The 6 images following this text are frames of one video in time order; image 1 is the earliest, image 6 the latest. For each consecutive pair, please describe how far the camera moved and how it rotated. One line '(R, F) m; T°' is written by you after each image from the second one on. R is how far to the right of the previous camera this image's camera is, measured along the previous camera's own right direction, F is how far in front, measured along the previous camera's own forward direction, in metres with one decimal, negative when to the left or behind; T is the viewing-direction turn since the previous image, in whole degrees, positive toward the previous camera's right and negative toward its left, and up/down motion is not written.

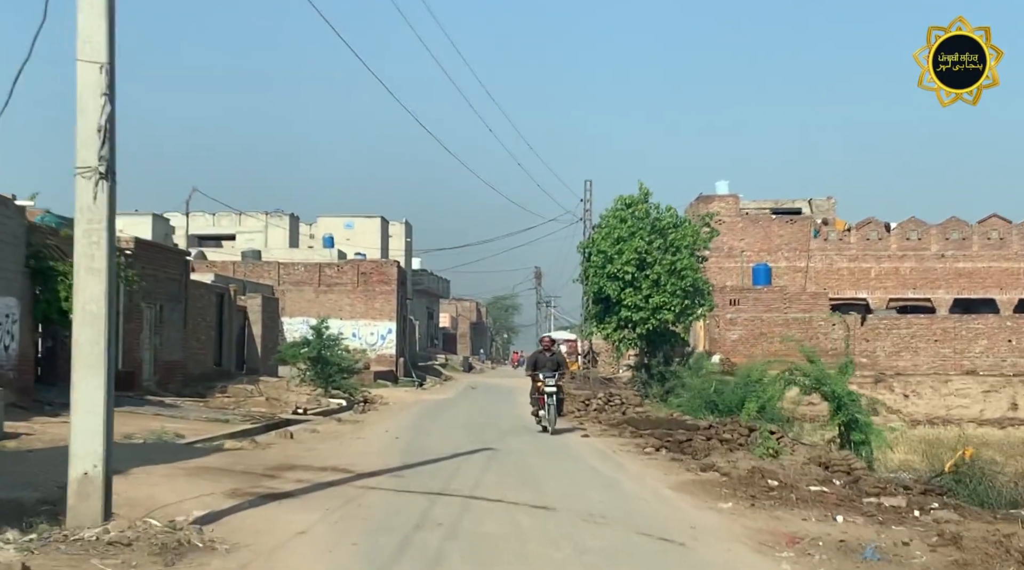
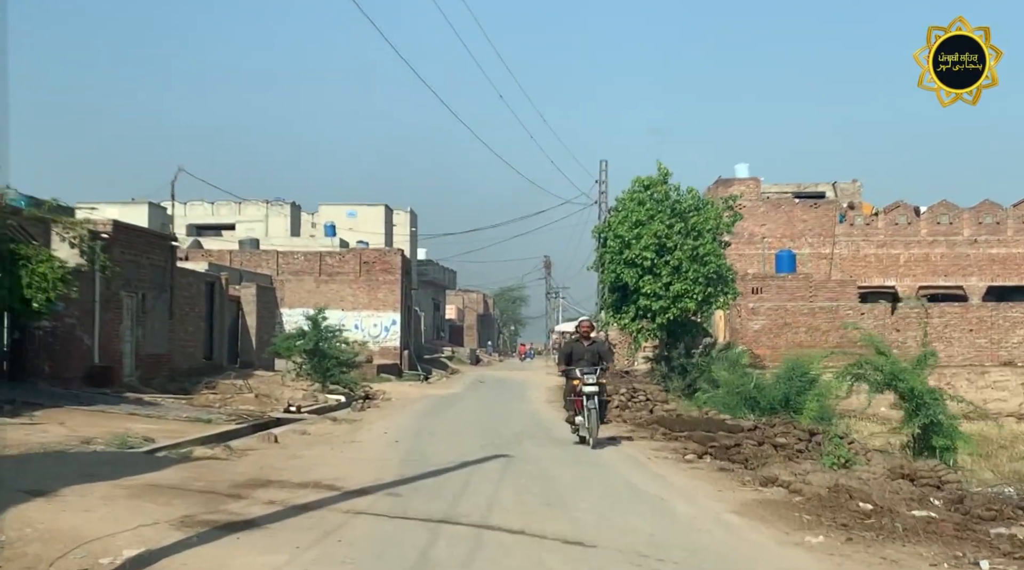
(-0.1, +2.1) m; 0°
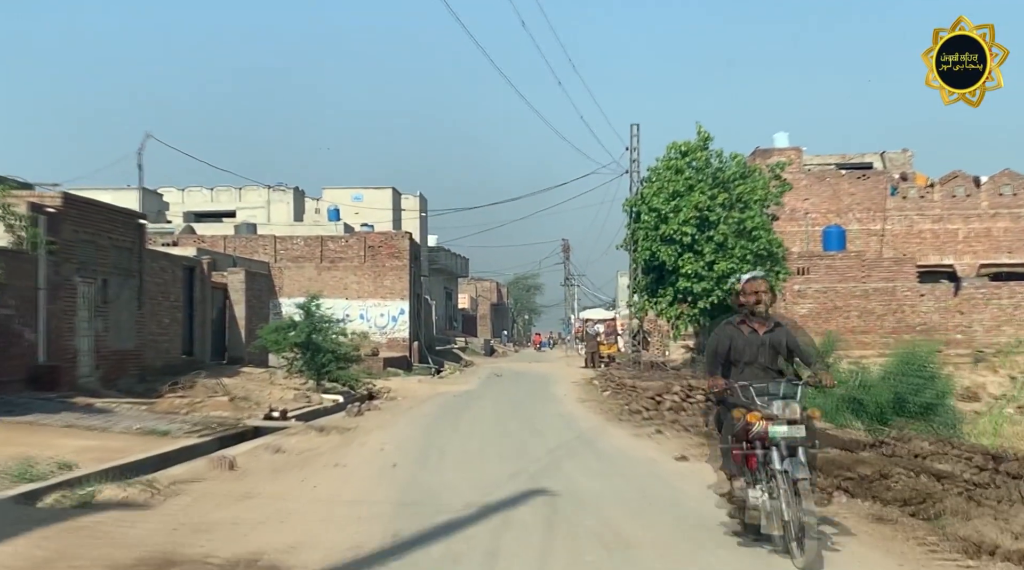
(-0.2, +3.8) m; -1°
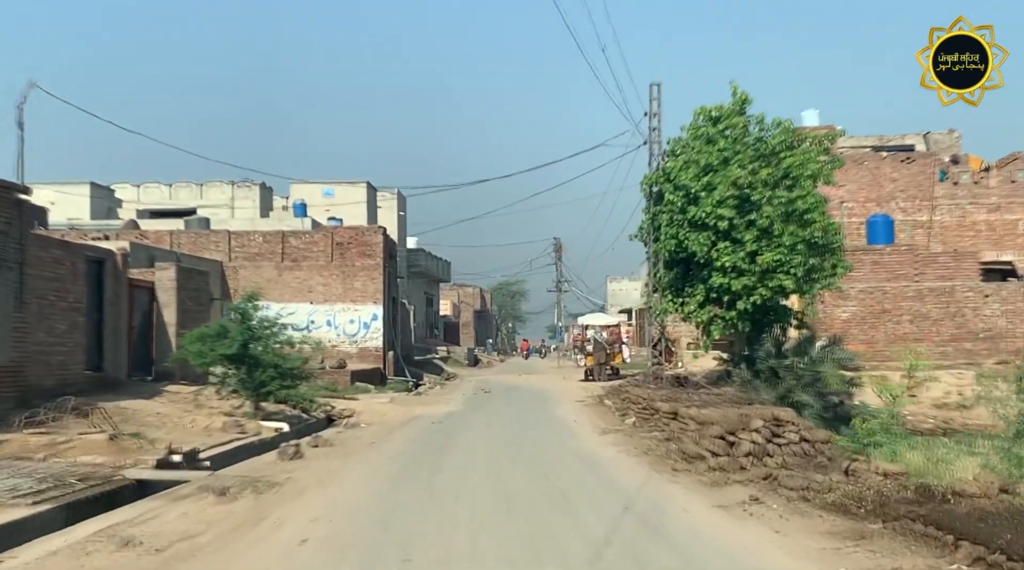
(-0.2, +5.5) m; +1°
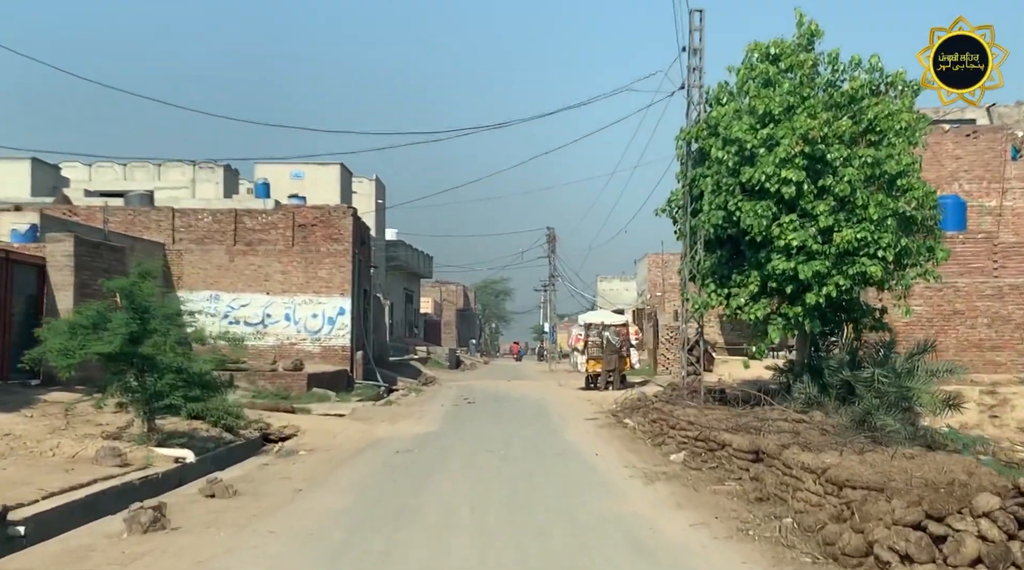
(-0.2, +5.4) m; +1°
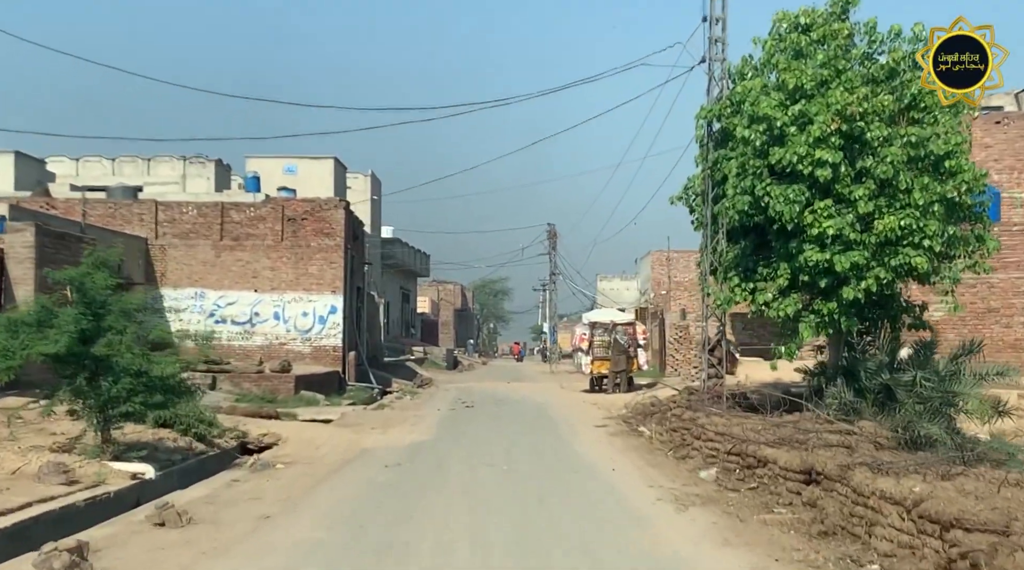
(-0.1, +1.7) m; 0°
